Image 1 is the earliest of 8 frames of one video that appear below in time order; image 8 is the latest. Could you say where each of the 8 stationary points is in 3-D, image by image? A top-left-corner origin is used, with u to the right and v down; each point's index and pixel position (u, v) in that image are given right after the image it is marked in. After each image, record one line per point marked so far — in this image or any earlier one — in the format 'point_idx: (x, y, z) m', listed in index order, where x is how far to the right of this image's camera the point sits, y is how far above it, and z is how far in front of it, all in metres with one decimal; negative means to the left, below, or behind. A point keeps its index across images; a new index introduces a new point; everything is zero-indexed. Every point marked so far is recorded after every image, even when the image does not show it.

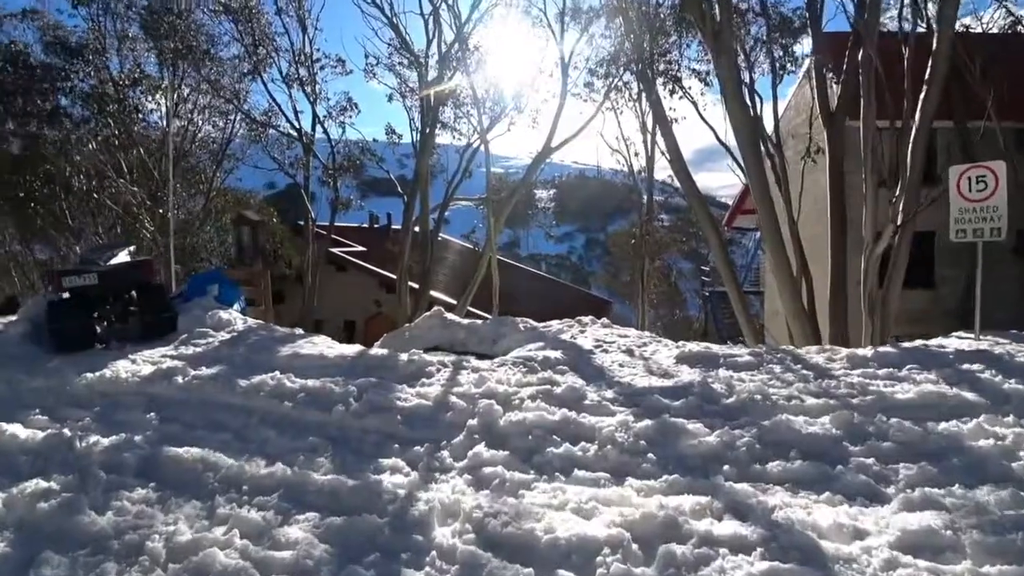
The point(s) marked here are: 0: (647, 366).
0: (+1.6, -0.9, +7.0) m
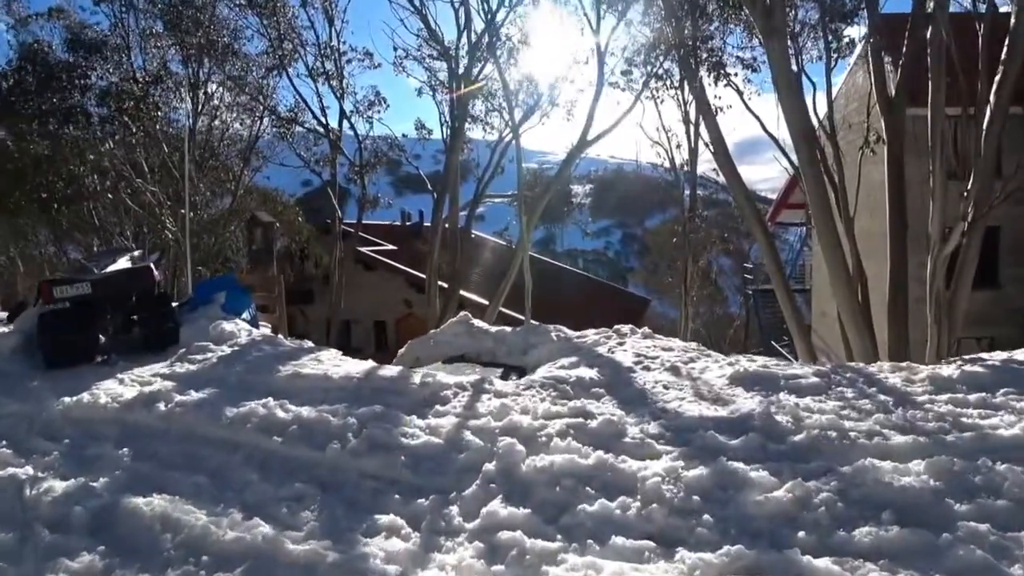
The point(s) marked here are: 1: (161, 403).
0: (+1.8, -1.1, +6.1) m
1: (-3.5, -1.1, +6.0) m
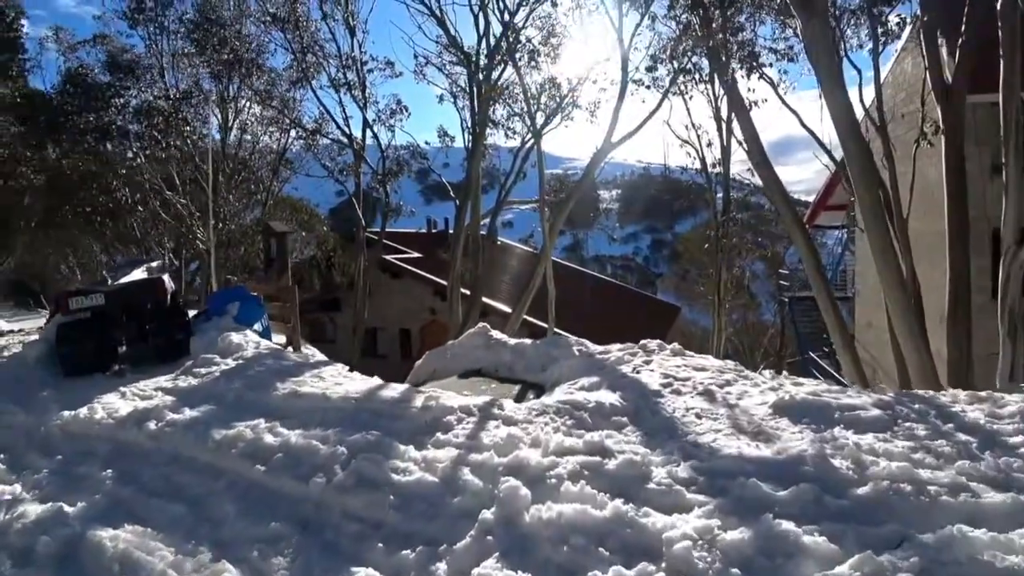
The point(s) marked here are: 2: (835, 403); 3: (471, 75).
0: (+1.9, -1.2, +5.4) m
1: (-3.4, -1.3, +5.5) m
2: (+2.8, -1.0, +5.4) m
3: (-1.1, +6.1, +17.6) m
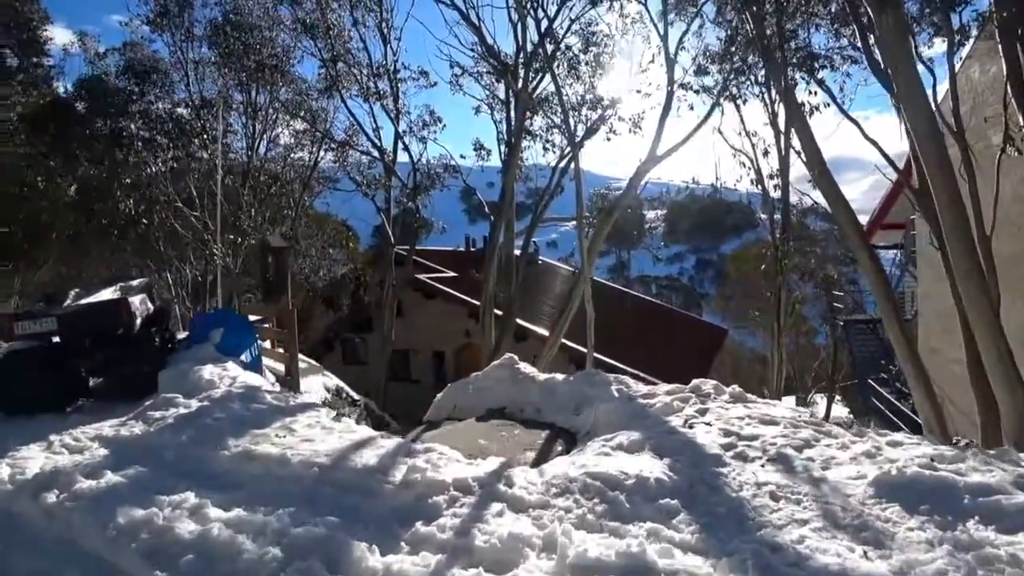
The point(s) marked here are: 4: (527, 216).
0: (+2.0, -1.4, +3.9) m
1: (-3.3, -1.5, +4.4) m
2: (+2.9, -1.2, +3.9) m
3: (-0.2, +5.5, +16.6) m
4: (+0.4, +2.1, +18.0) m
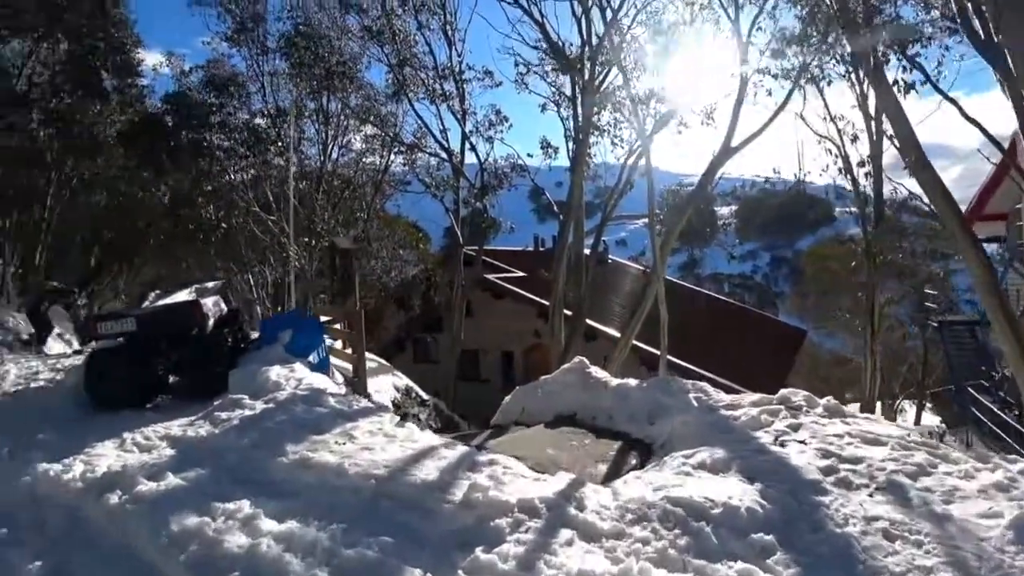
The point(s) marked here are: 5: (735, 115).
0: (+2.4, -1.4, +3.3) m
1: (-2.8, -1.5, +4.4) m
2: (+3.3, -1.2, +3.2) m
3: (+1.6, +5.5, +16.1) m
4: (+2.4, +2.1, +17.5) m
5: (+4.8, +3.8, +13.1) m
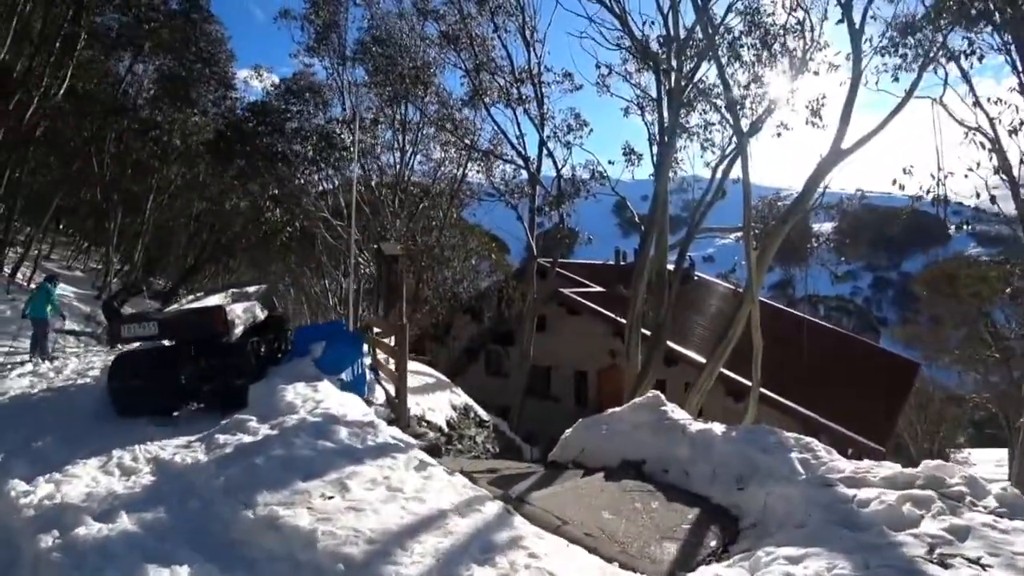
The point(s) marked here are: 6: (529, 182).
0: (+2.4, -1.6, +1.7) m
1: (-2.7, -1.5, +3.5) m
2: (+3.2, -1.5, +1.5) m
3: (+3.6, +5.0, +14.7) m
4: (+4.5, +1.6, +15.8) m
5: (+6.3, +3.2, +11.2) m
6: (+0.5, +3.4, +19.0) m
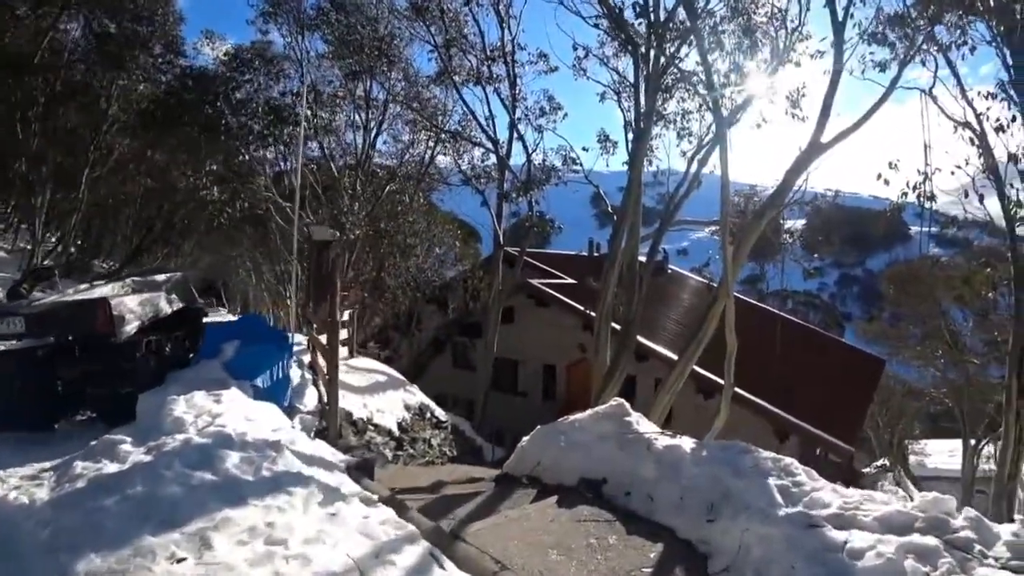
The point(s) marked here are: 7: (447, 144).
0: (+2.0, -1.7, +0.9) m
1: (-3.1, -1.5, +2.5) m
2: (+2.9, -1.5, +0.8) m
3: (+2.8, +5.2, +13.8) m
4: (+3.5, +1.8, +15.1) m
5: (+5.6, +3.3, +10.5) m
6: (-0.5, +3.6, +18.1) m
7: (-2.2, +4.6, +19.0) m
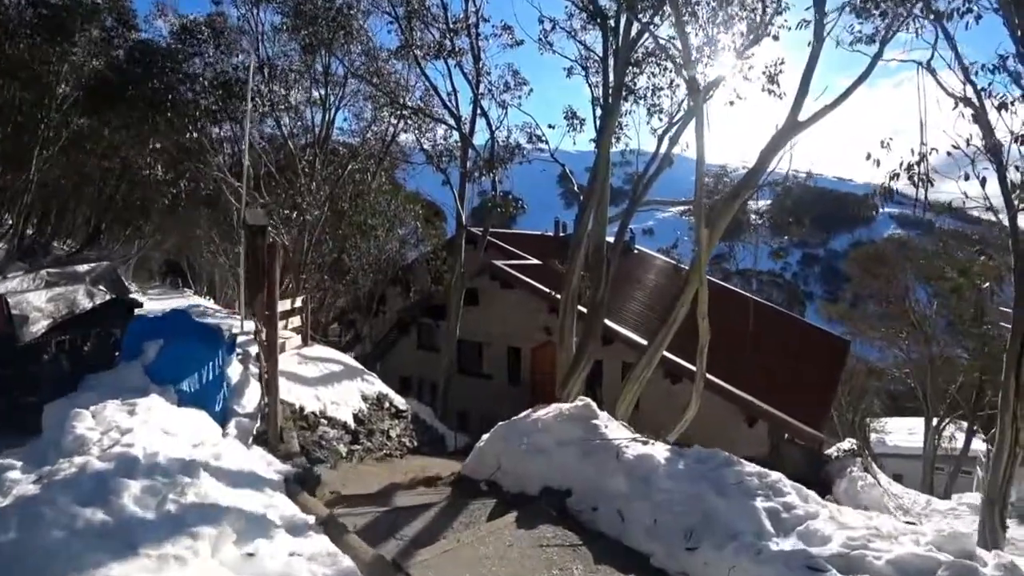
0: (+1.9, -1.8, +0.5) m
1: (-3.3, -1.5, +1.8) m
2: (+2.8, -1.7, +0.4) m
3: (+2.1, +5.5, +13.2) m
4: (+2.7, +2.1, +14.6) m
5: (+5.1, +3.5, +10.1) m
6: (-1.5, +4.1, +17.3) m
7: (-3.2, +5.2, +18.1) m
